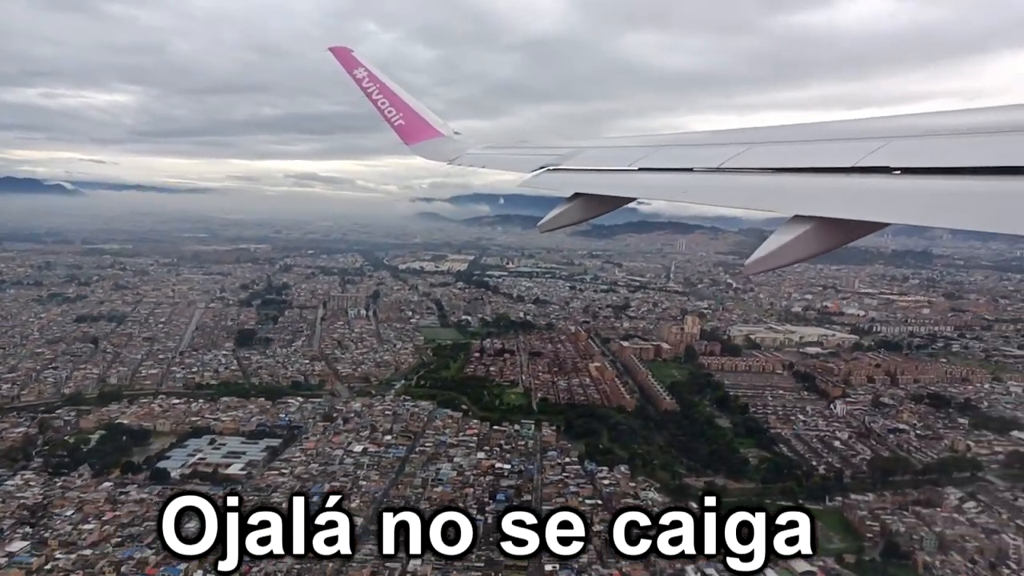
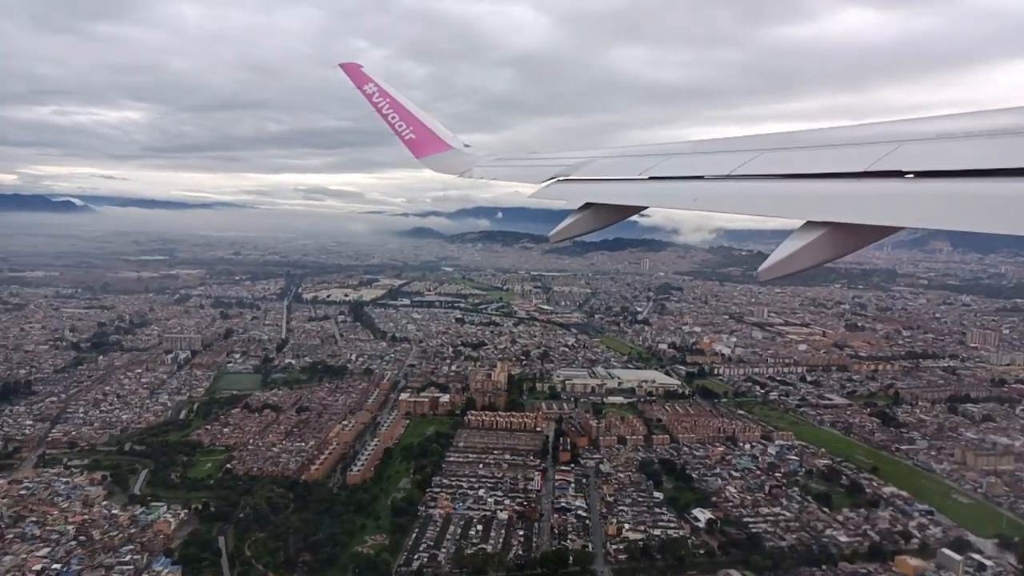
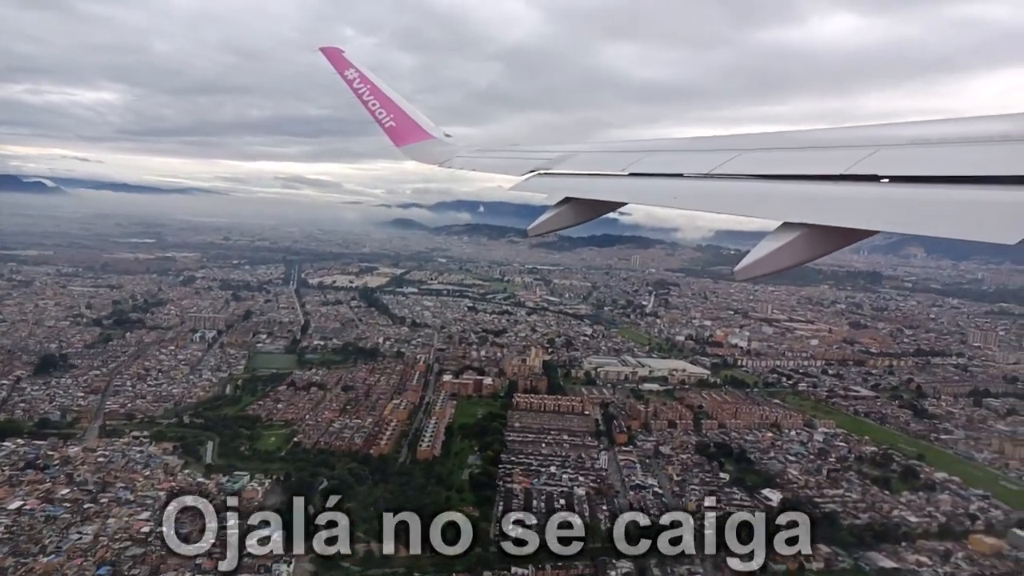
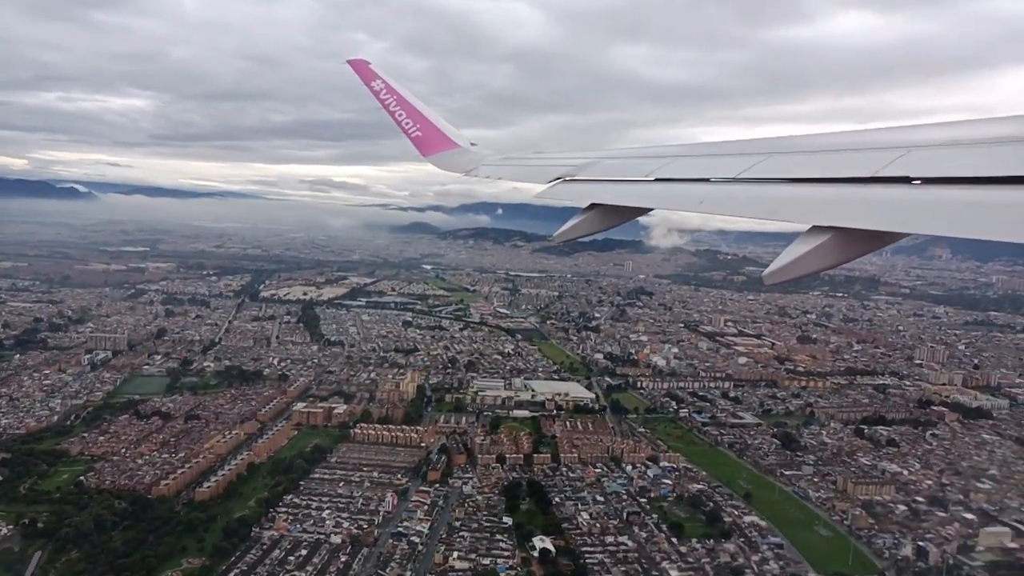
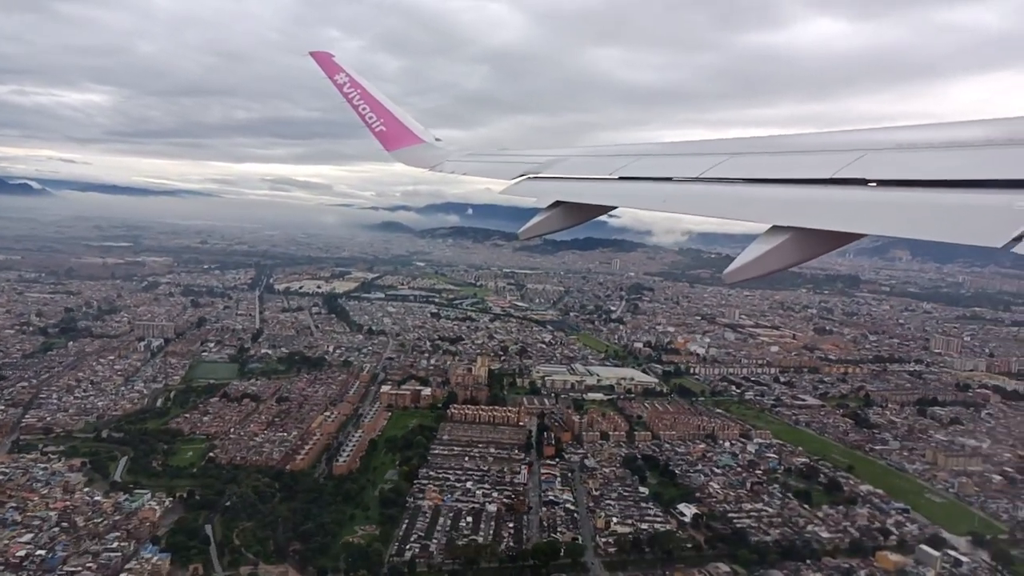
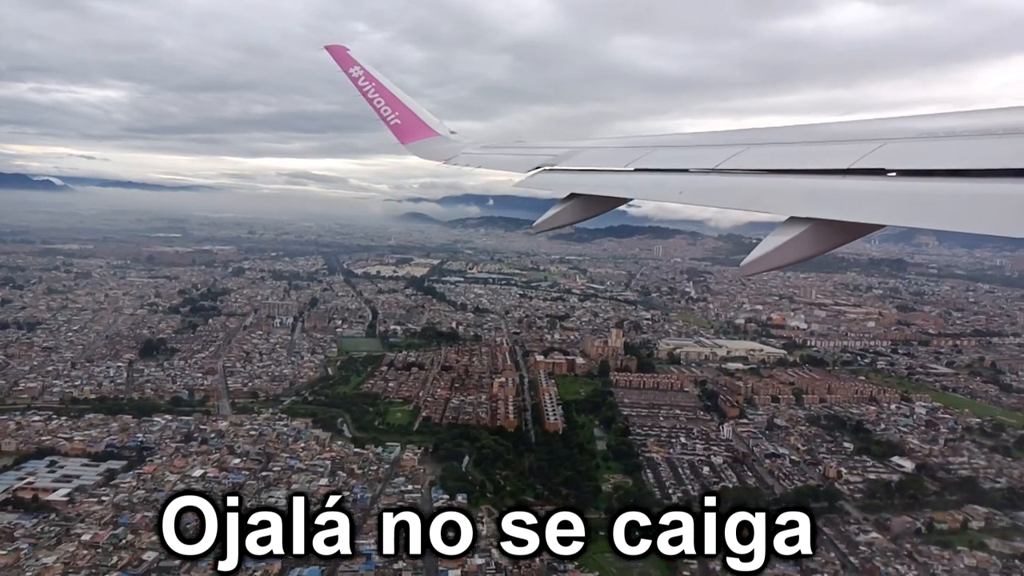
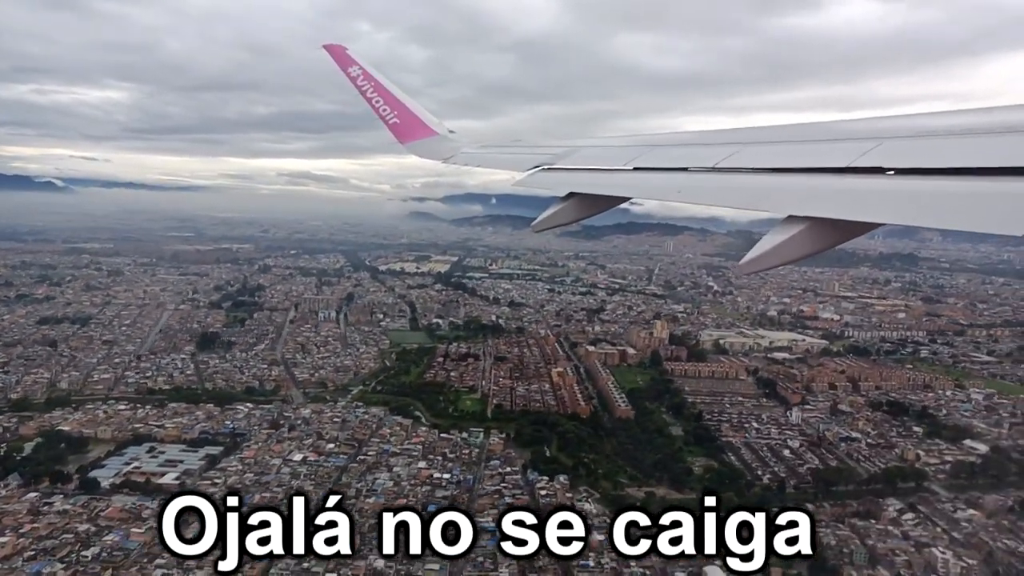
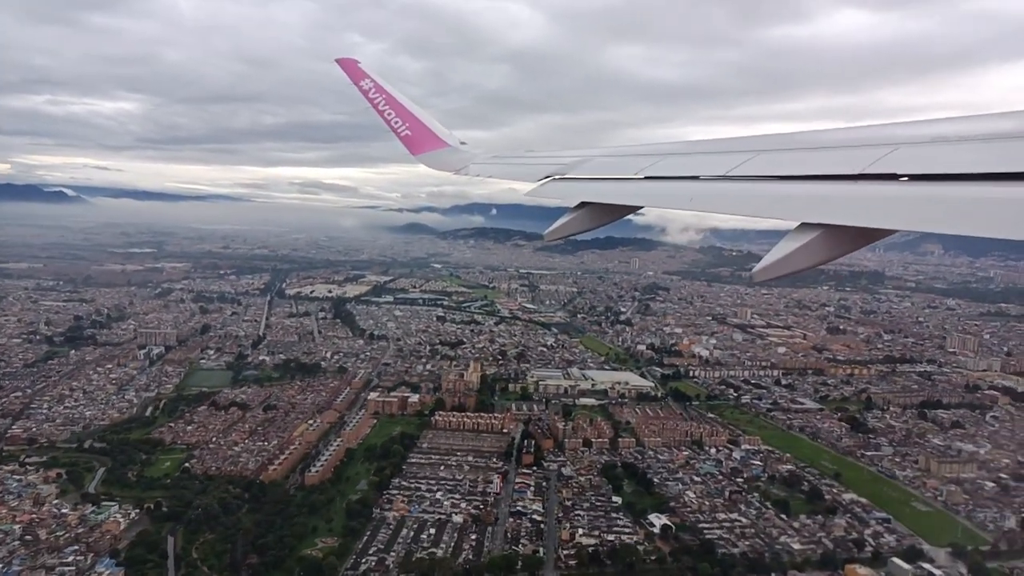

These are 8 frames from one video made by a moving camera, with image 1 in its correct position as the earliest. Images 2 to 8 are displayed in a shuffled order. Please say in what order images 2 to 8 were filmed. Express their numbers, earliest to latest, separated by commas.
7, 6, 3, 5, 2, 8, 4
